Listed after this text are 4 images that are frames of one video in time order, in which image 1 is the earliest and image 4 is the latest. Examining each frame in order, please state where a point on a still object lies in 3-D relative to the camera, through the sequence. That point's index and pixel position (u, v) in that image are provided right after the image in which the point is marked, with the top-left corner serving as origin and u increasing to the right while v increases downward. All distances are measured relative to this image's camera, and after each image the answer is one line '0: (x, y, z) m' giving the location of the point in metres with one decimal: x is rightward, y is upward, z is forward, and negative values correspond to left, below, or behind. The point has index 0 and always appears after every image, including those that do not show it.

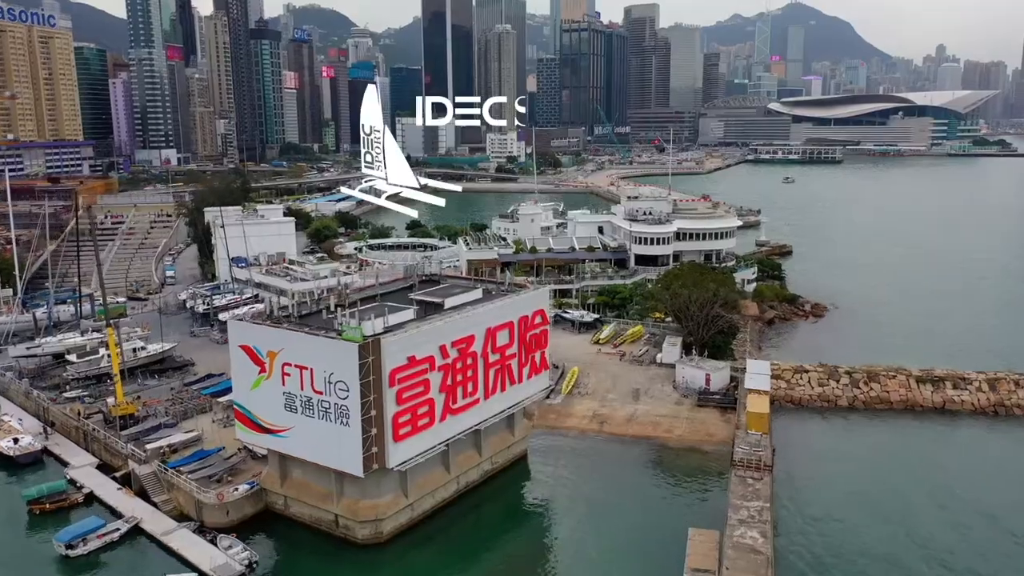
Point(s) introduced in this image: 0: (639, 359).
0: (+3.0, -1.7, +19.9) m
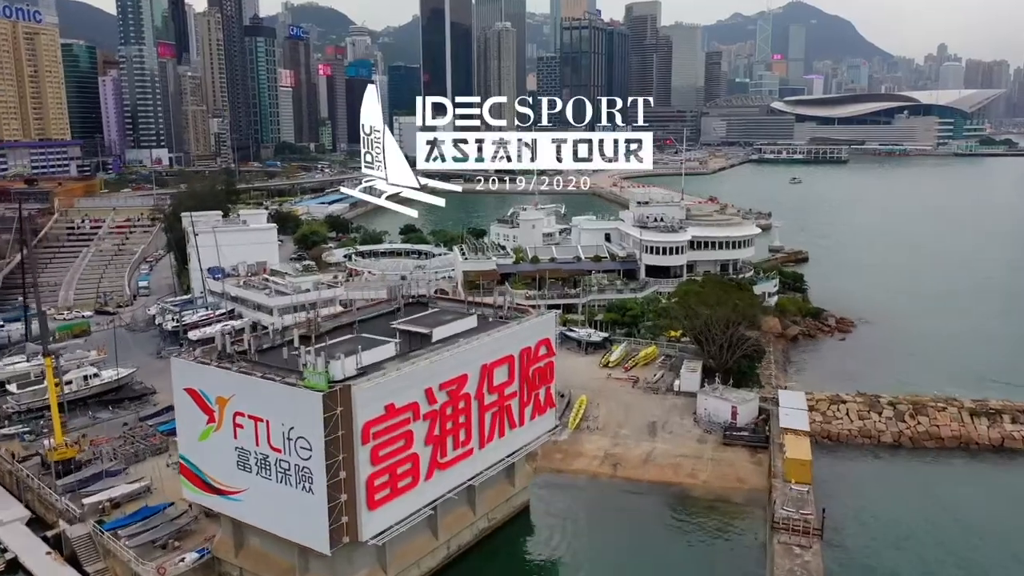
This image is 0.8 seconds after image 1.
0: (+3.0, -2.1, +17.8) m
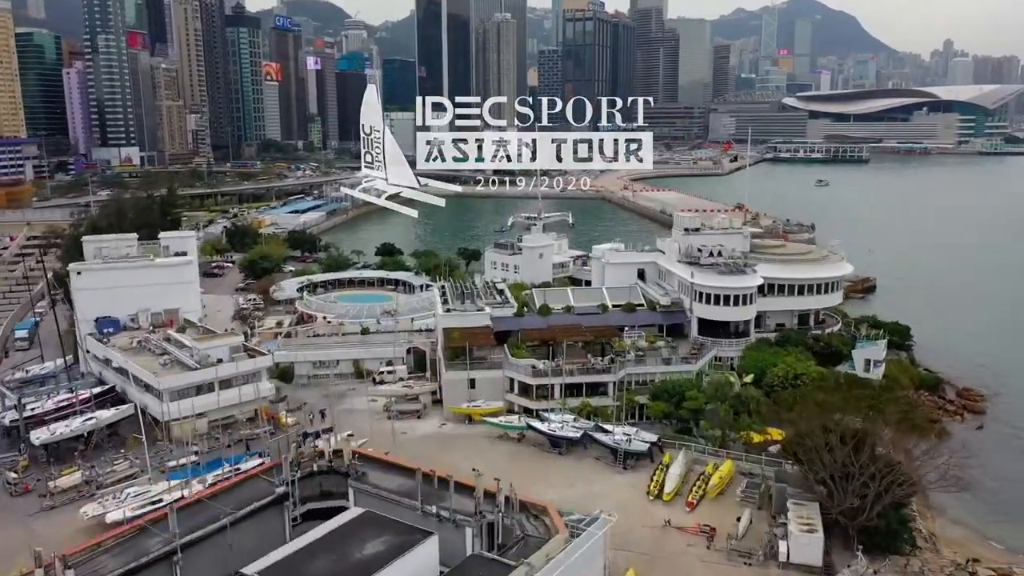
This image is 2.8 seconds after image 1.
0: (+3.0, -3.3, +11.0) m
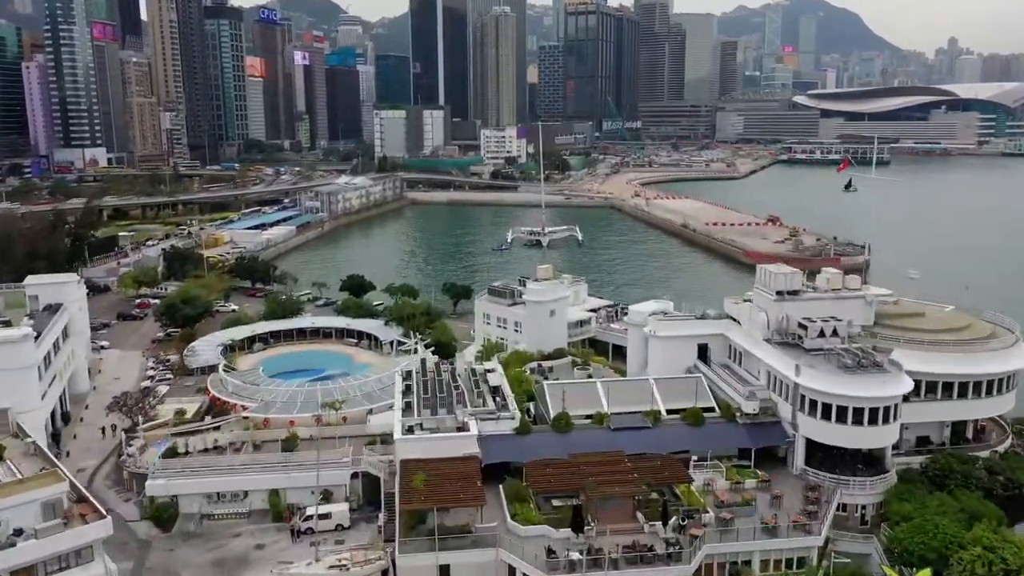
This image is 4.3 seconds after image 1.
0: (+3.0, -4.7, +4.6) m
